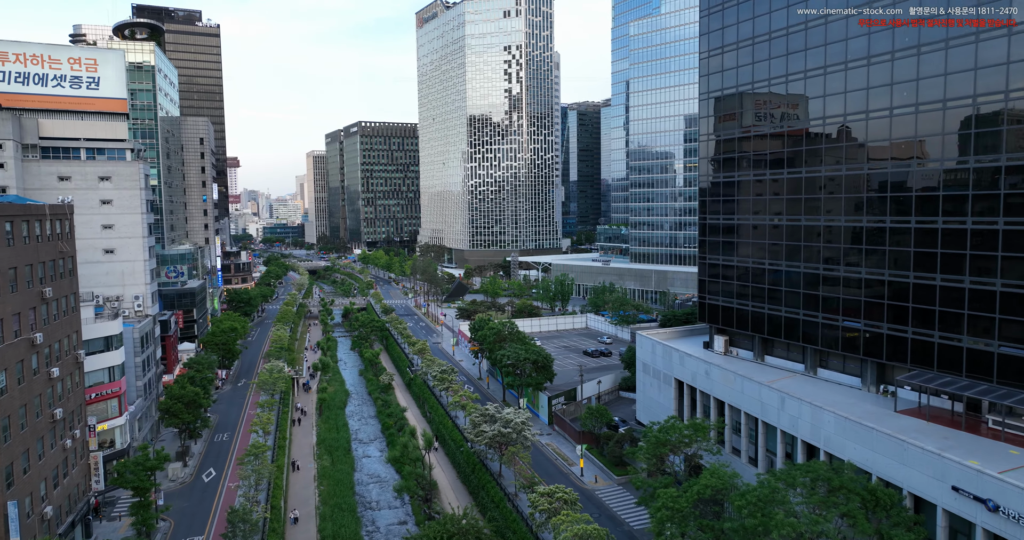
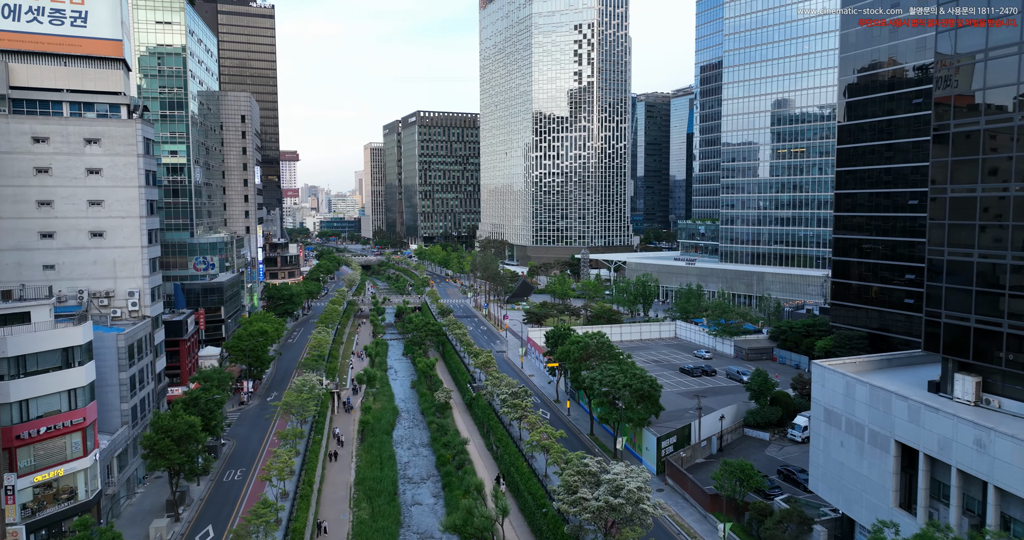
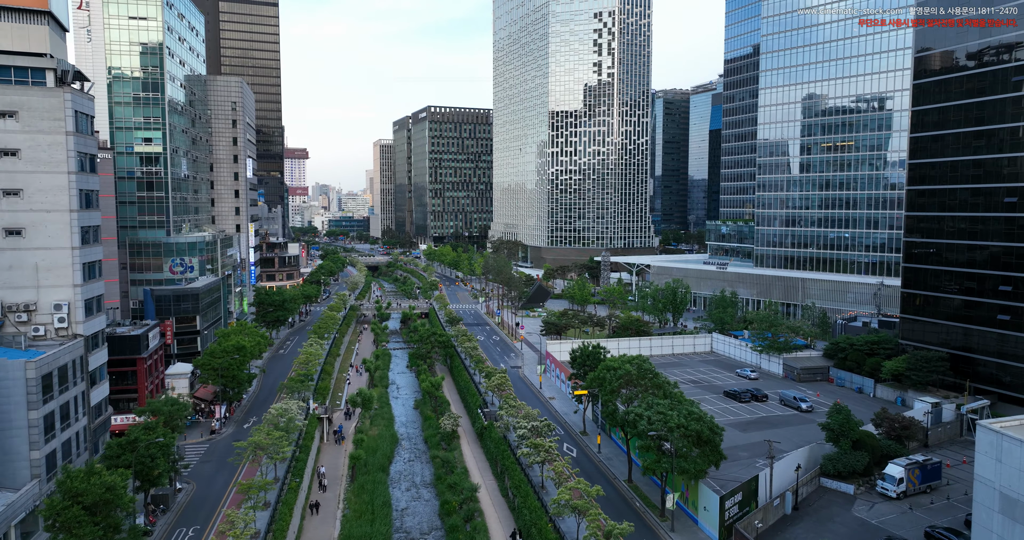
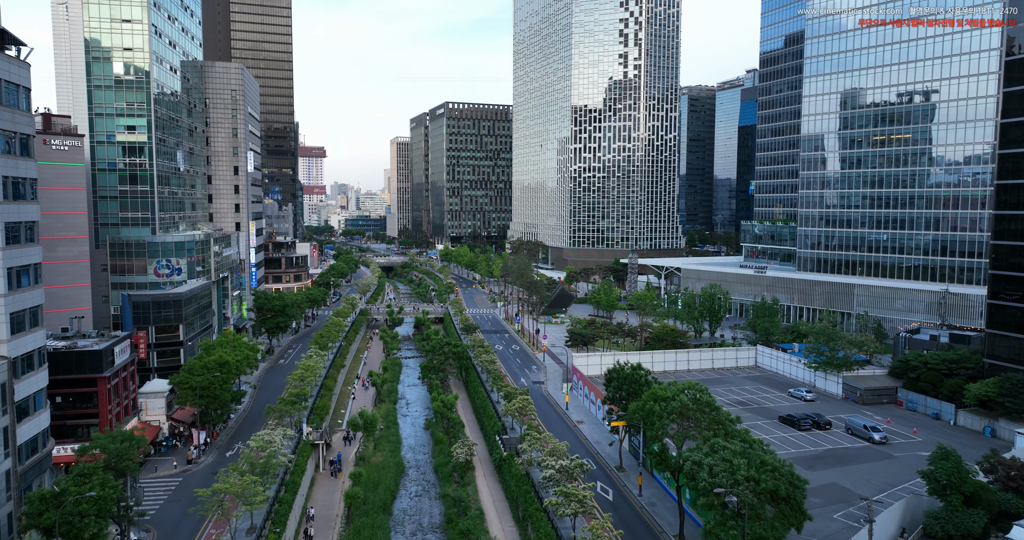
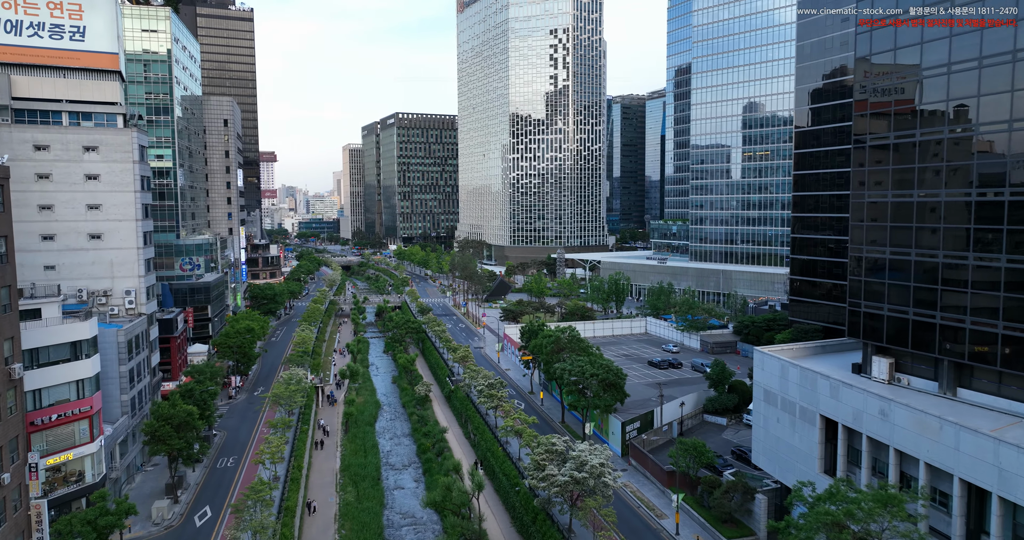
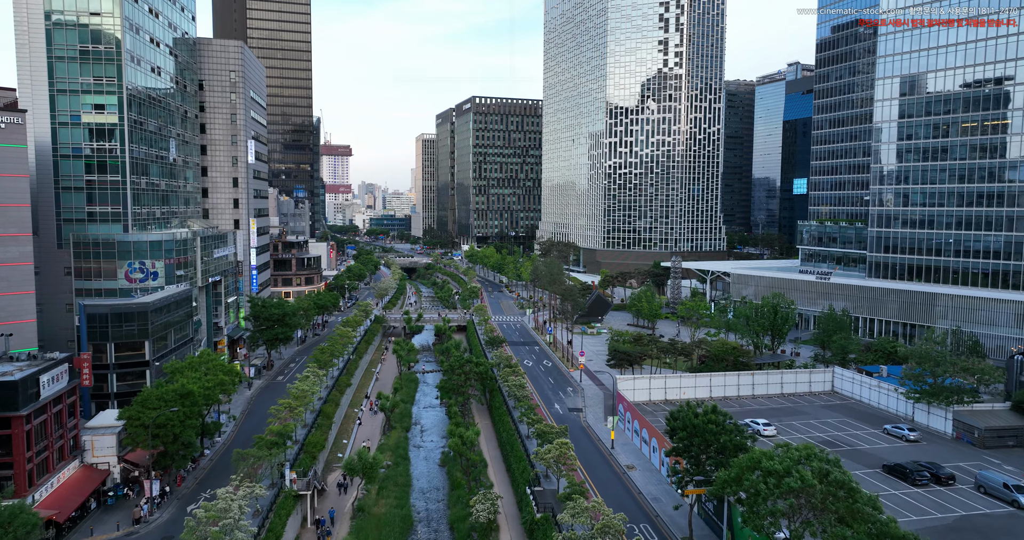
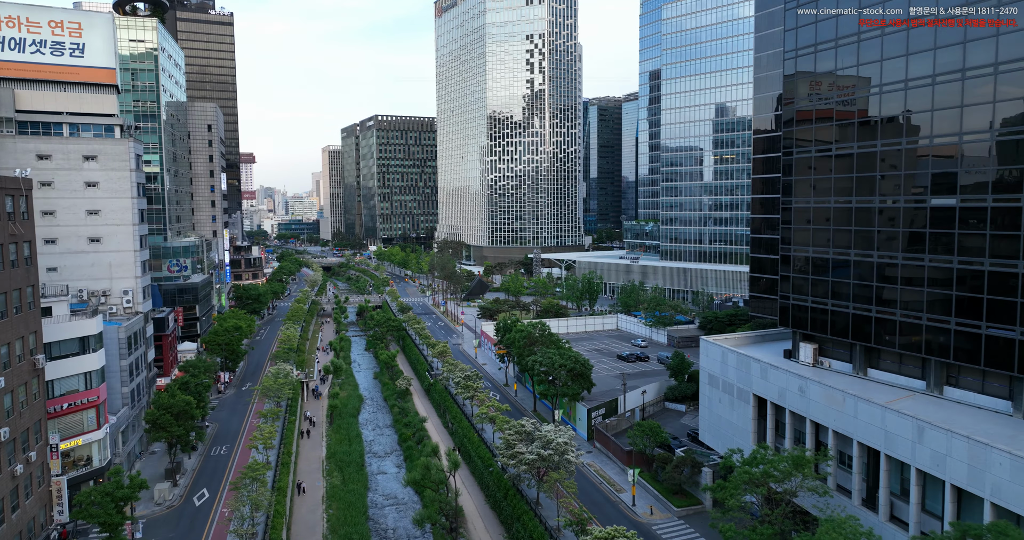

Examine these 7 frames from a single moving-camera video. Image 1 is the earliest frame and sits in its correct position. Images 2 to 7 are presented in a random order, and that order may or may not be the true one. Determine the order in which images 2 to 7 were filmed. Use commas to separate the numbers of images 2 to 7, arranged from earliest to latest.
7, 5, 2, 3, 4, 6
